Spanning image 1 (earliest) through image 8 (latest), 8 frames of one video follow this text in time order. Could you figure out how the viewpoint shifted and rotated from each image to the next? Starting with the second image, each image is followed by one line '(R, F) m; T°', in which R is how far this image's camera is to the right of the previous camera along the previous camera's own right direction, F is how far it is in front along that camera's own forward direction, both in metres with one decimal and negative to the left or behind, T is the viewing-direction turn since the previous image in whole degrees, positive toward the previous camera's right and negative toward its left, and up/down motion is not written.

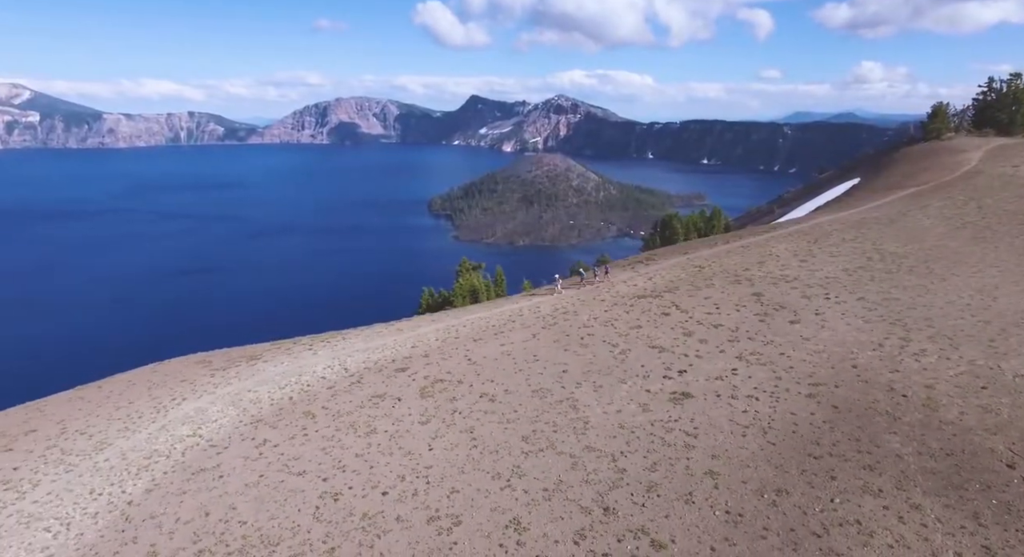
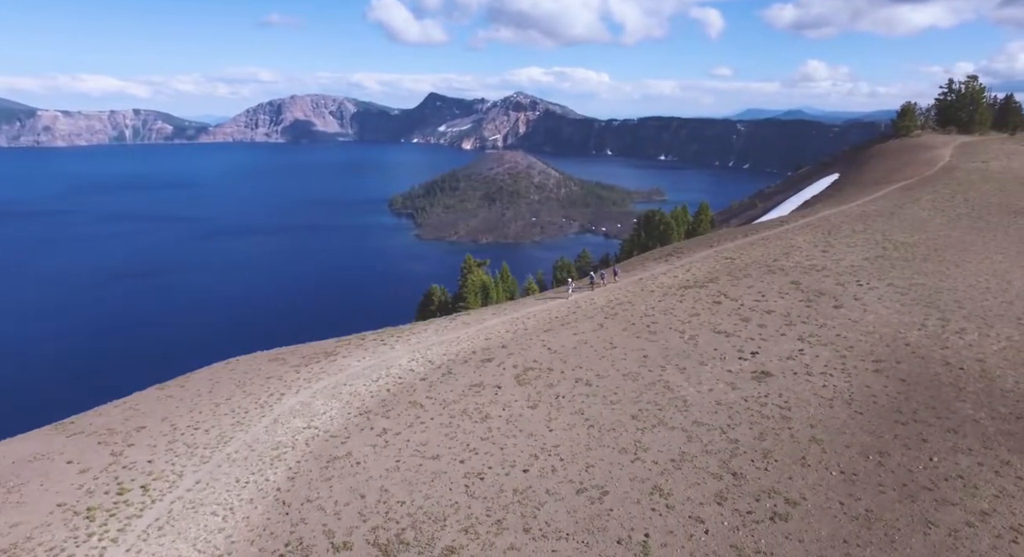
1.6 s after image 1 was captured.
(-6.1, -1.4) m; +4°
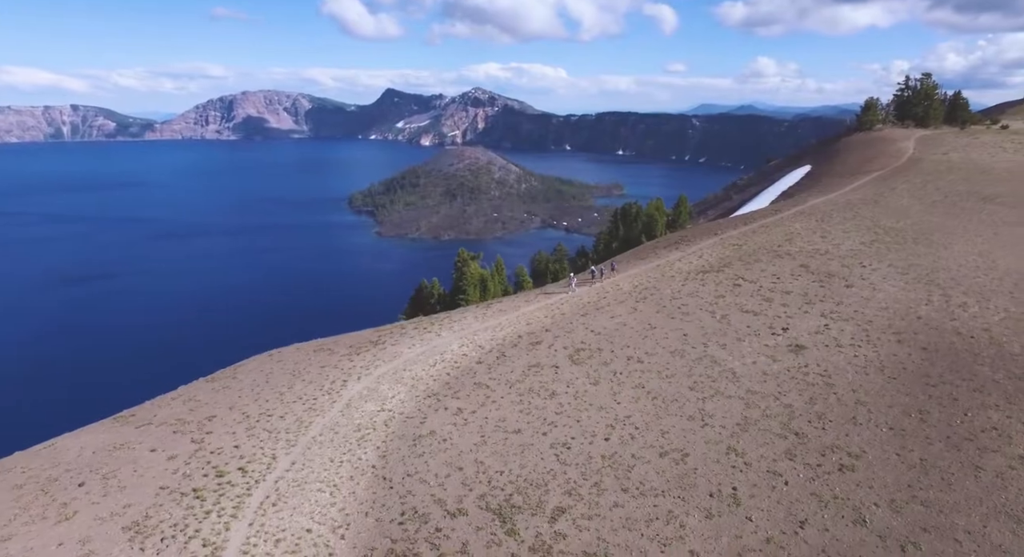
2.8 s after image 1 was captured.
(-4.6, -1.3) m; +4°
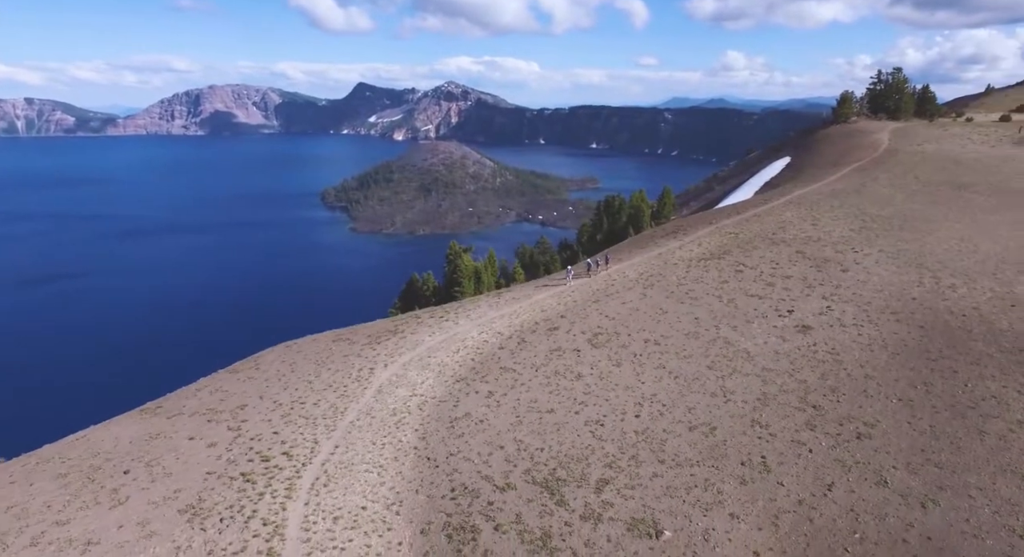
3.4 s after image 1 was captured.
(-2.3, -0.9) m; +2°
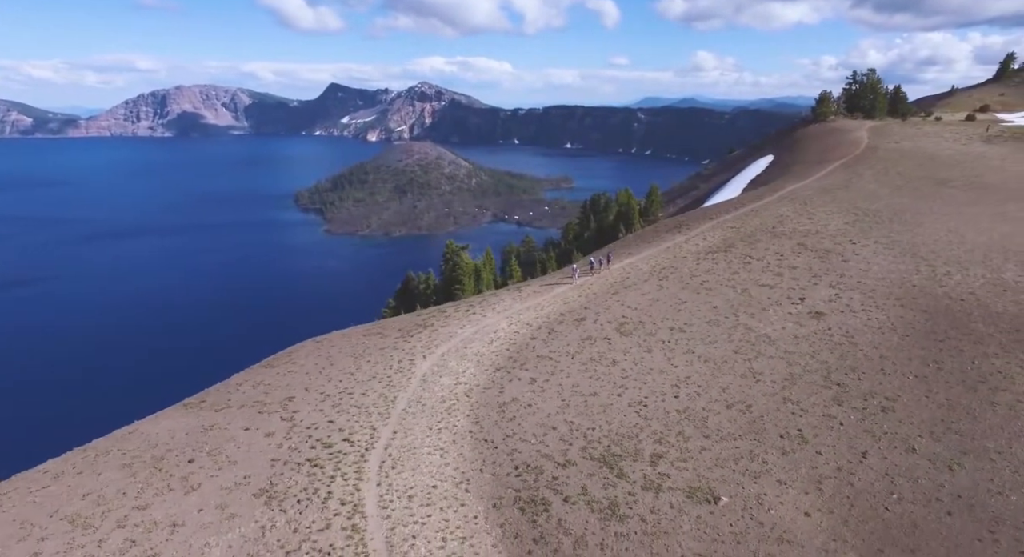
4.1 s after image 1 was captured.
(-3.0, -1.2) m; +2°
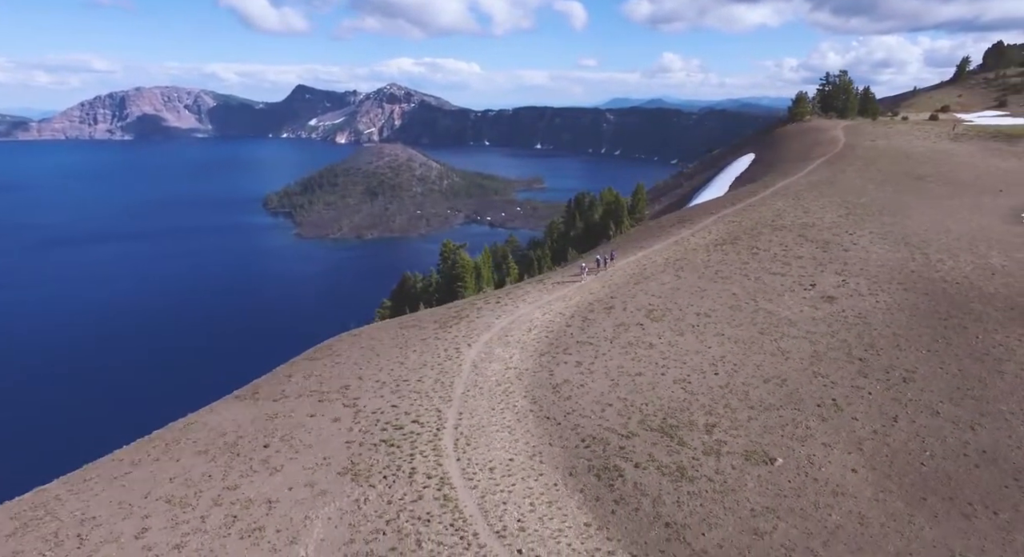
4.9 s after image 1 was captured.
(-3.7, -1.6) m; +3°
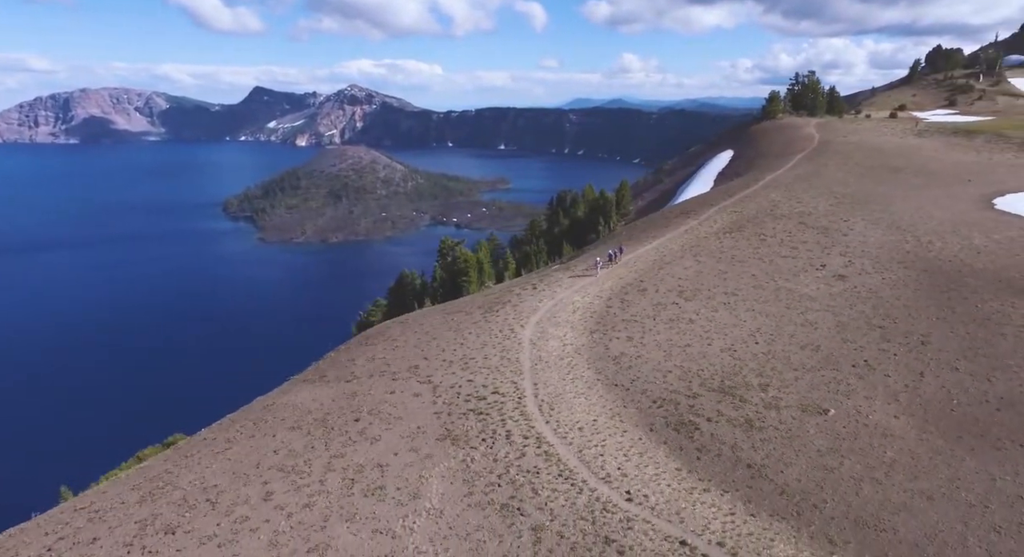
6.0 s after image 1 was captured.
(-4.9, -2.2) m; +3°
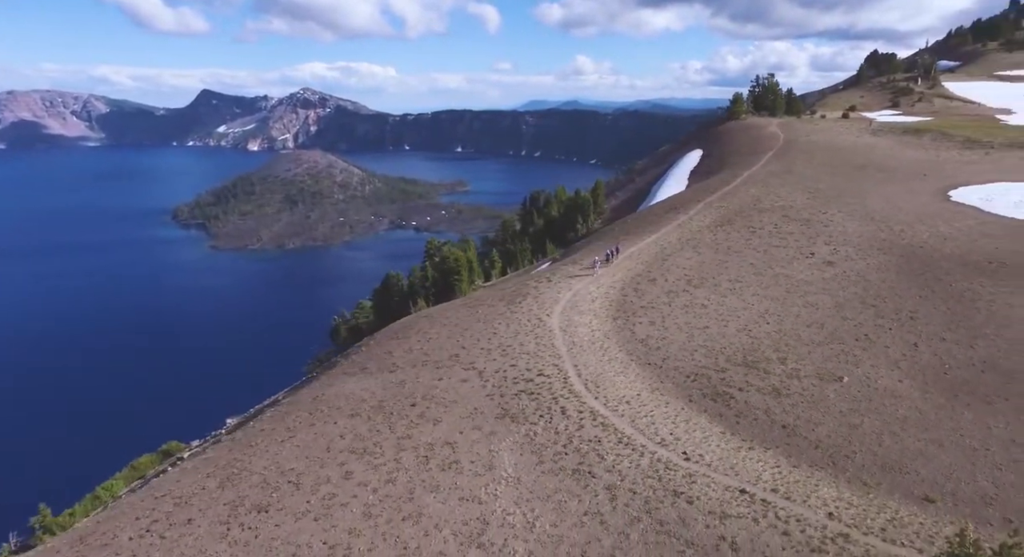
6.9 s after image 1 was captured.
(-4.1, -2.0) m; +4°
